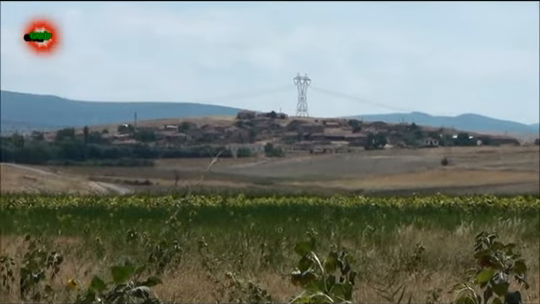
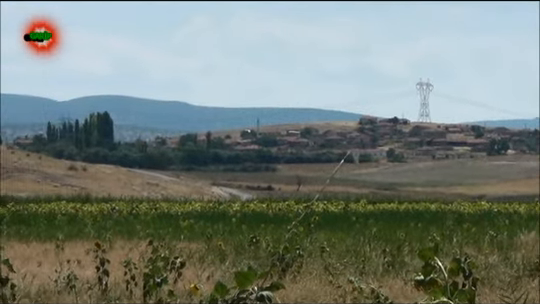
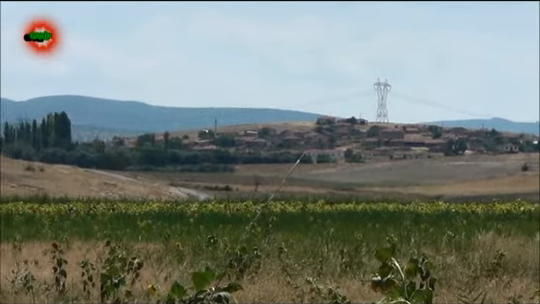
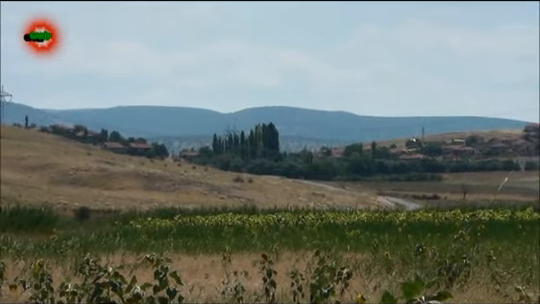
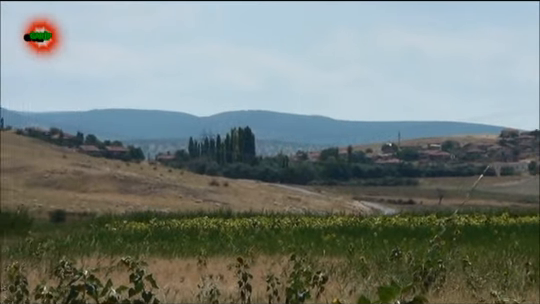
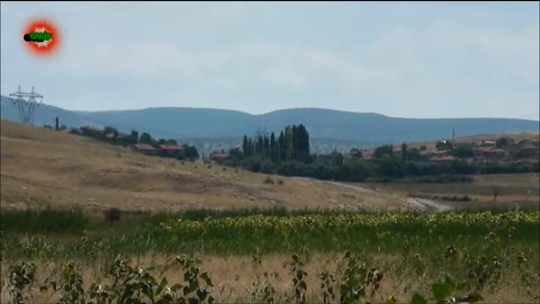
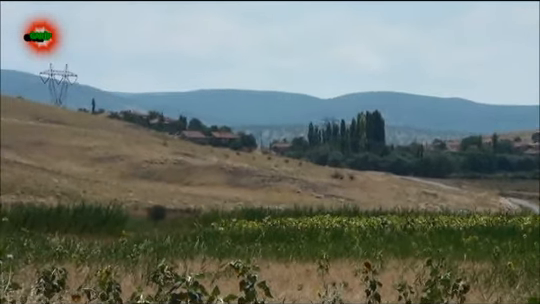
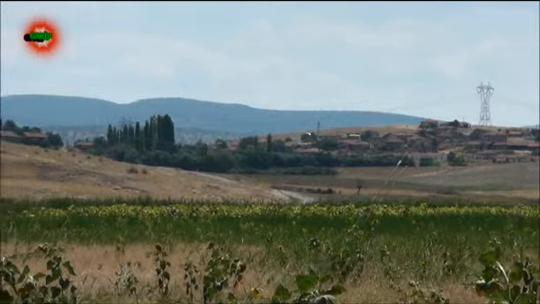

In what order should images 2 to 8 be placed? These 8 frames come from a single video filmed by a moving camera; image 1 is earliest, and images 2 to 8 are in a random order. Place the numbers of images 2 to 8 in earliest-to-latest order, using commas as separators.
3, 2, 8, 5, 6, 4, 7
